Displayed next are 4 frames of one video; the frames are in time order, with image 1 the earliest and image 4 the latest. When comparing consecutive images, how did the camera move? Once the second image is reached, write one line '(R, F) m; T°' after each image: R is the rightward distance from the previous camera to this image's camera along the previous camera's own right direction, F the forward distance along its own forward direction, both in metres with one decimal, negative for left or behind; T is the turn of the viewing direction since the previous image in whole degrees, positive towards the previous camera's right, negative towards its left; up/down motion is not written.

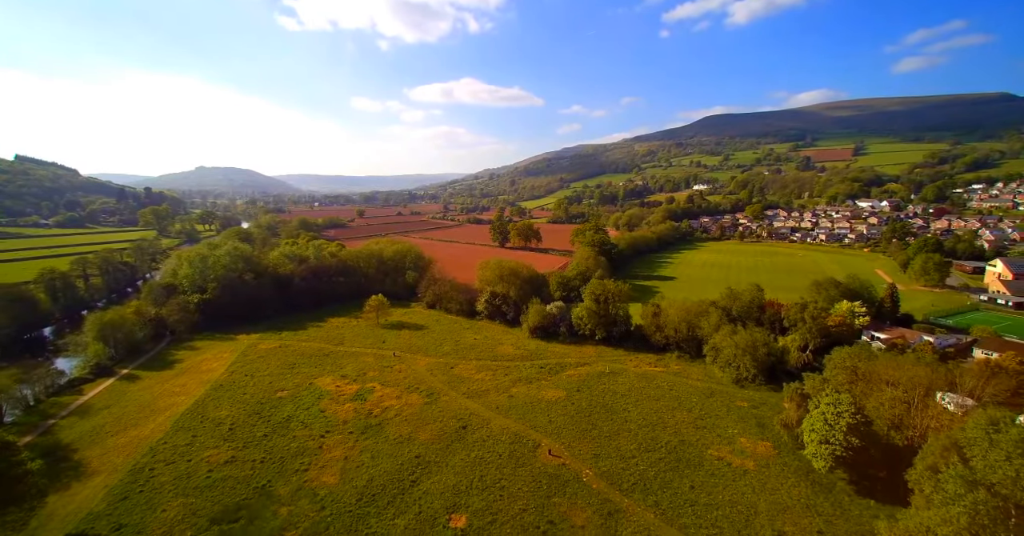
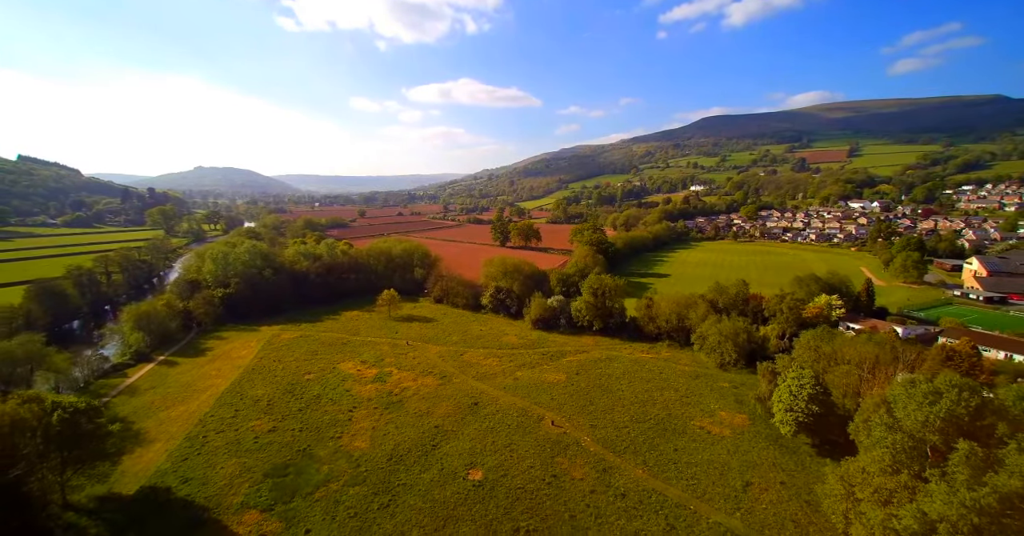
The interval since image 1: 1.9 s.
(-0.6, -3.2) m; 0°
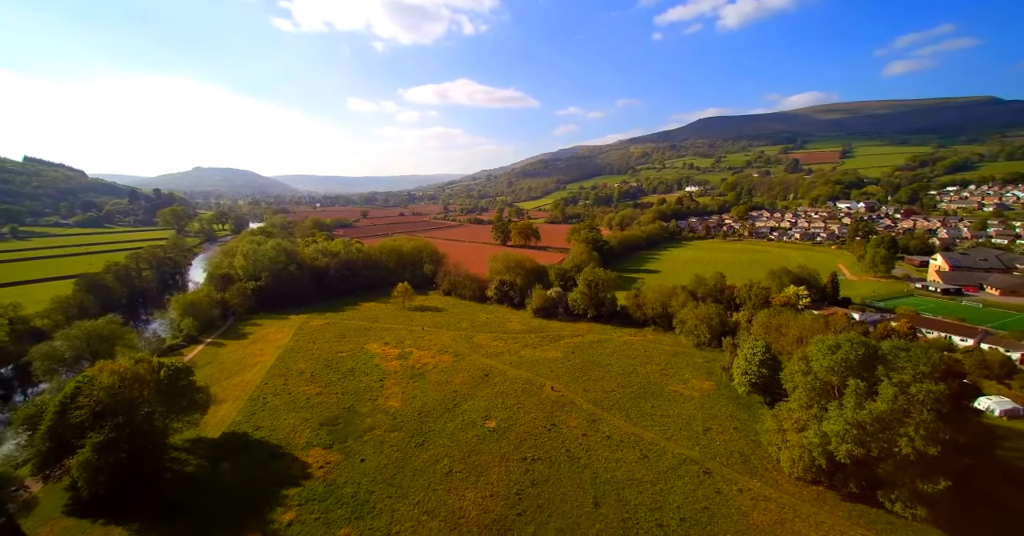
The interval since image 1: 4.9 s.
(-0.6, -5.3) m; 0°
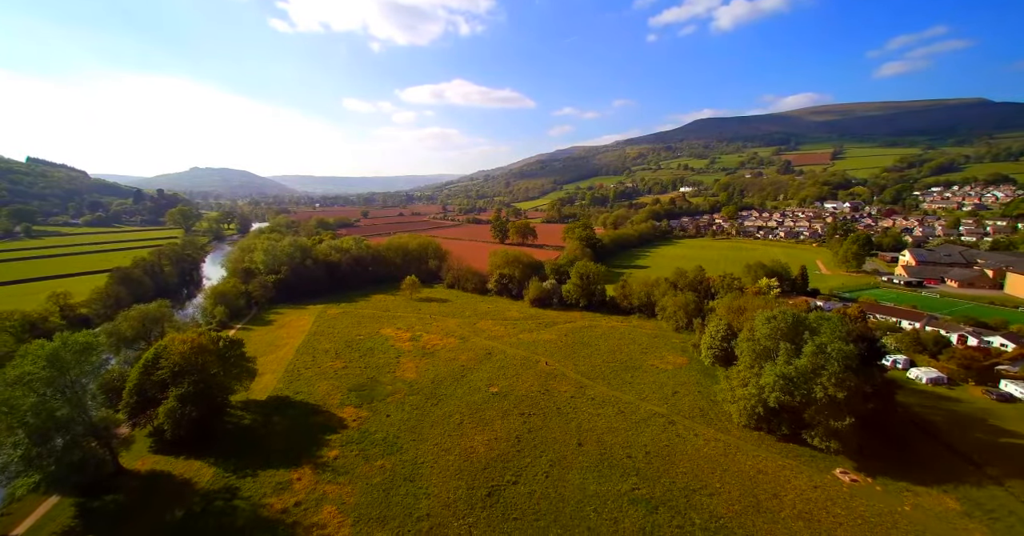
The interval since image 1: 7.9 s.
(-0.2, -4.9) m; 0°
